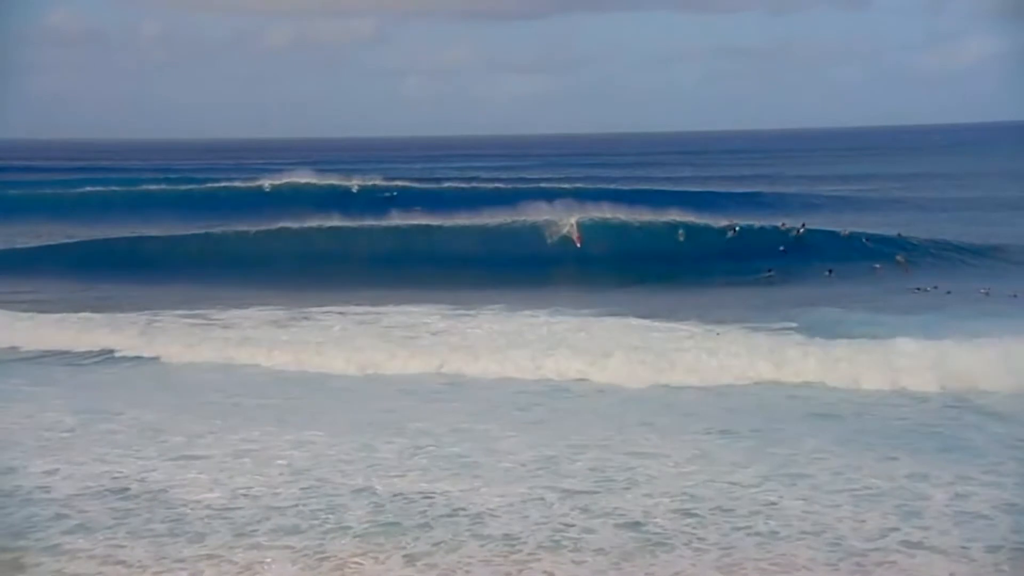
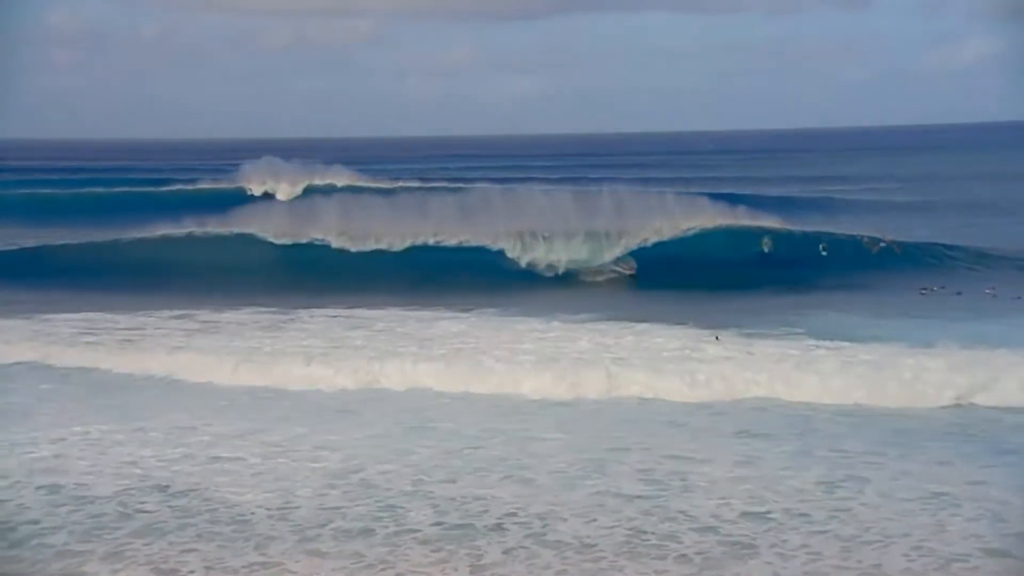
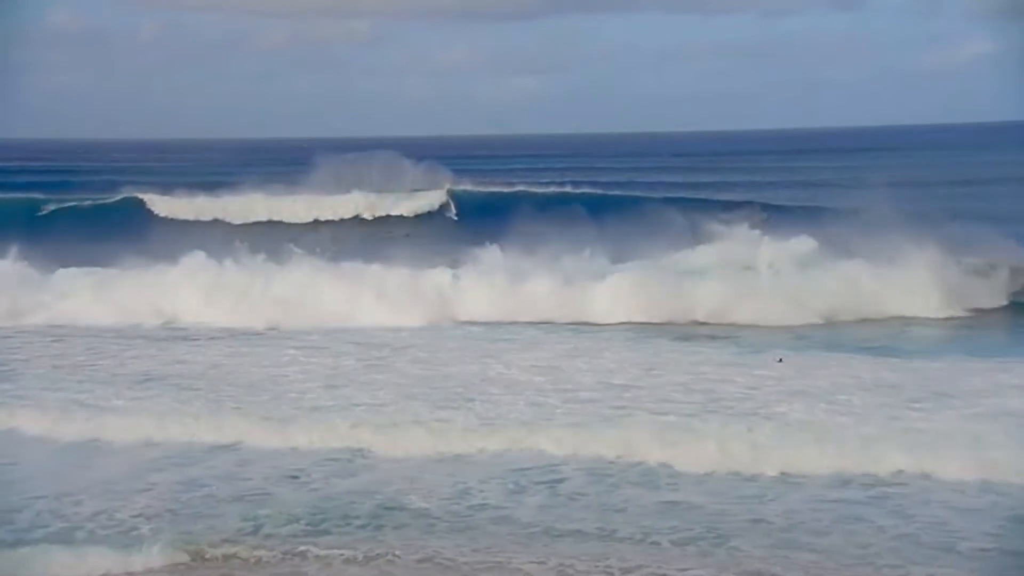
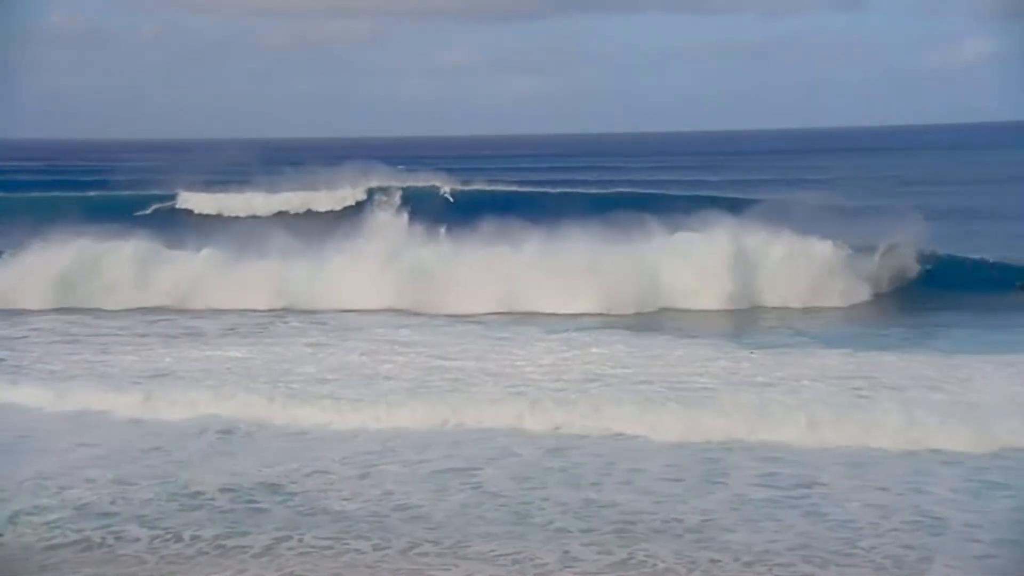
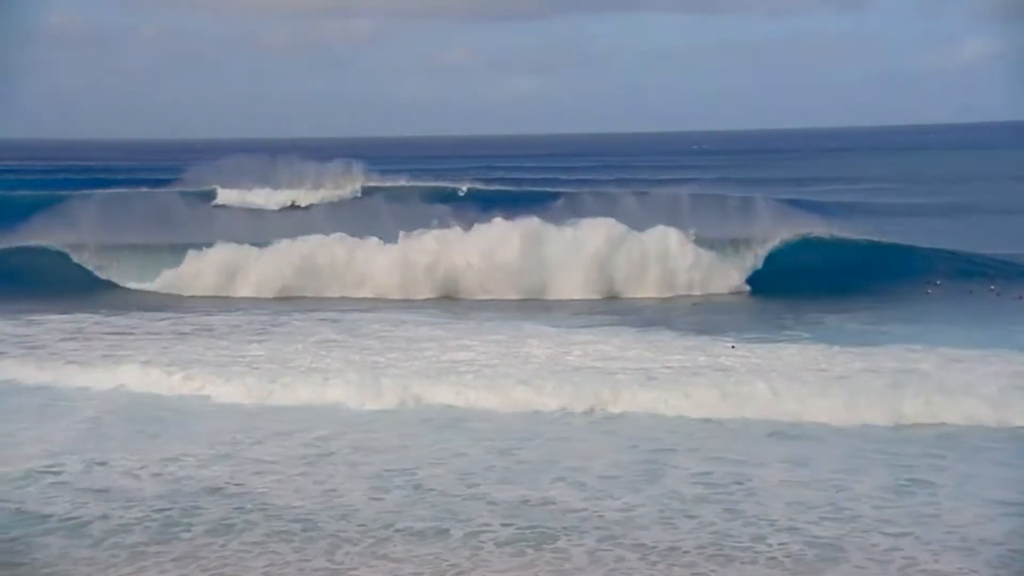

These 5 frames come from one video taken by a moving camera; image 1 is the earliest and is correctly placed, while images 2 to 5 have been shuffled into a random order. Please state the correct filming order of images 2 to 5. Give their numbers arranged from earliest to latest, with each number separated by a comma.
2, 5, 4, 3
